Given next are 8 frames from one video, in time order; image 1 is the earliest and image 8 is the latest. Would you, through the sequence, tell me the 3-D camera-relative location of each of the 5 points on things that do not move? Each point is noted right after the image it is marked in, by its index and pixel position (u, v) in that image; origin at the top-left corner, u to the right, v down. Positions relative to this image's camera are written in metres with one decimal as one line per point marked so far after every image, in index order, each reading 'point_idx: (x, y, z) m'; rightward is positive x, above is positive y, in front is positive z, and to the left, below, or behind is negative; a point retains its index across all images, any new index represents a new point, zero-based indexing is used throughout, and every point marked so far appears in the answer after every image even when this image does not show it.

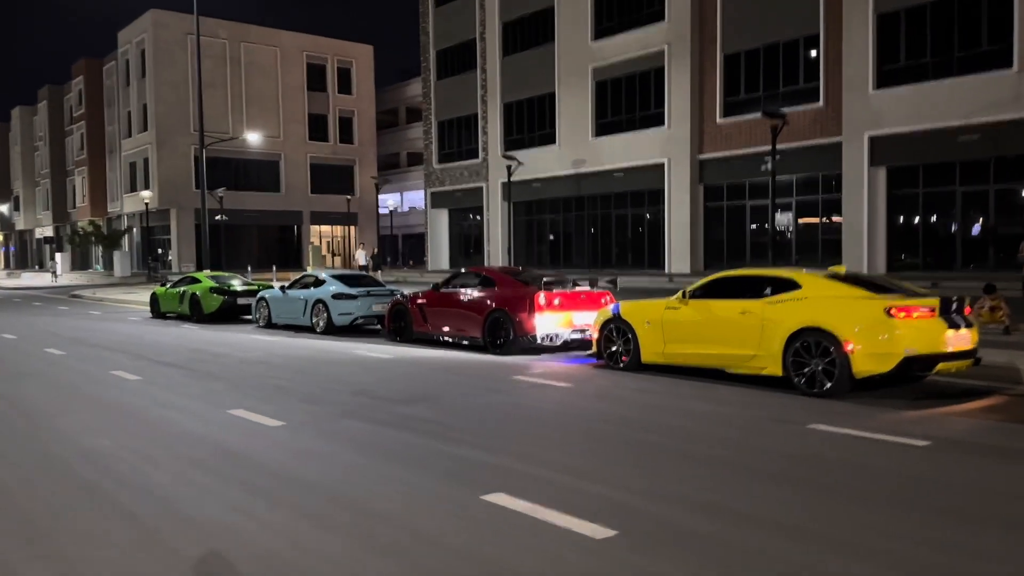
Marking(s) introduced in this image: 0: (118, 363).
0: (-6.0, -1.2, +13.2) m
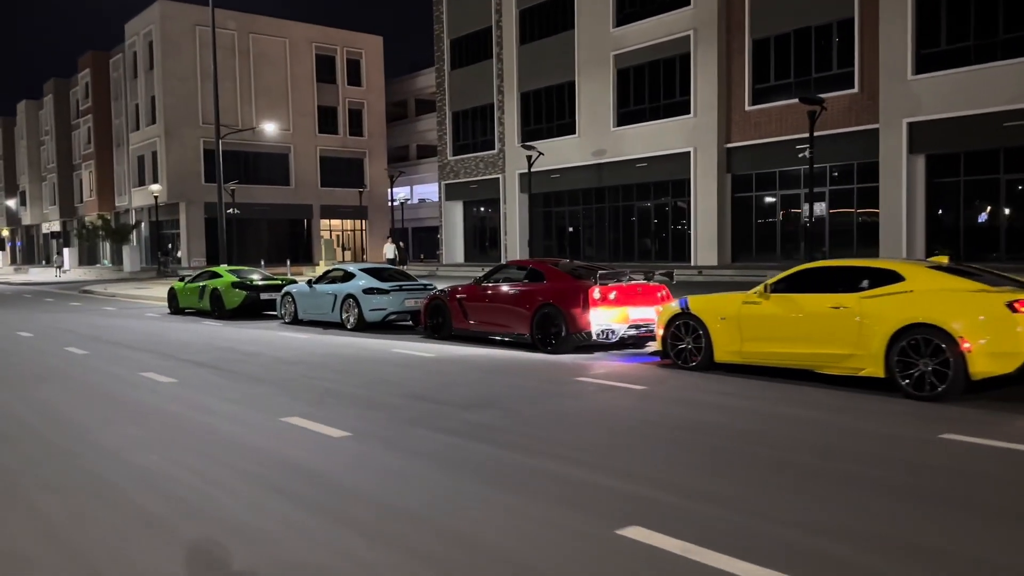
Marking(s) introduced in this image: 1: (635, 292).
0: (-5.2, -1.1, +12.3) m
1: (+1.9, -0.1, +13.1) m
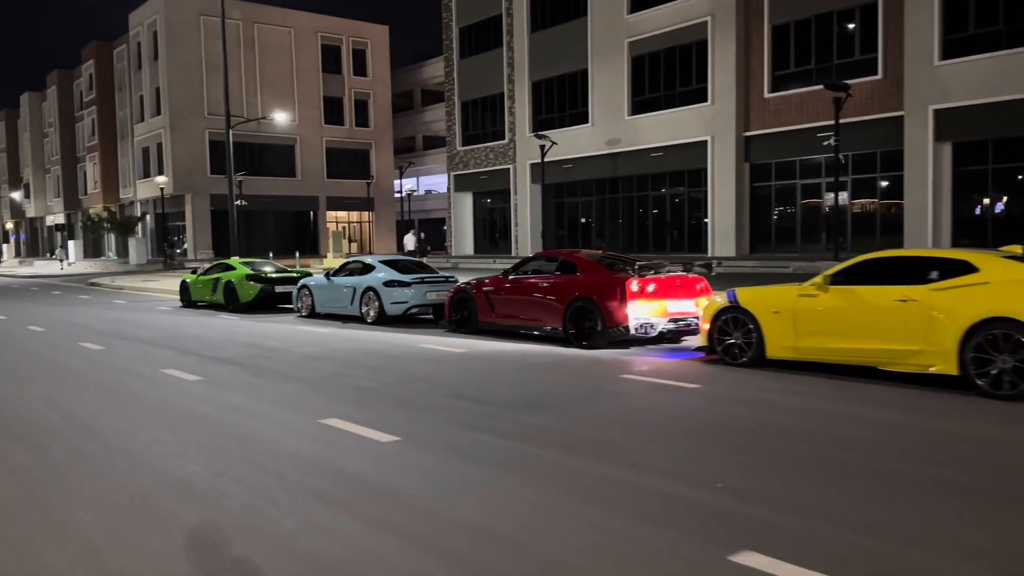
0: (-4.7, -1.0, +11.8) m
1: (+2.4, +0.1, +12.5) m
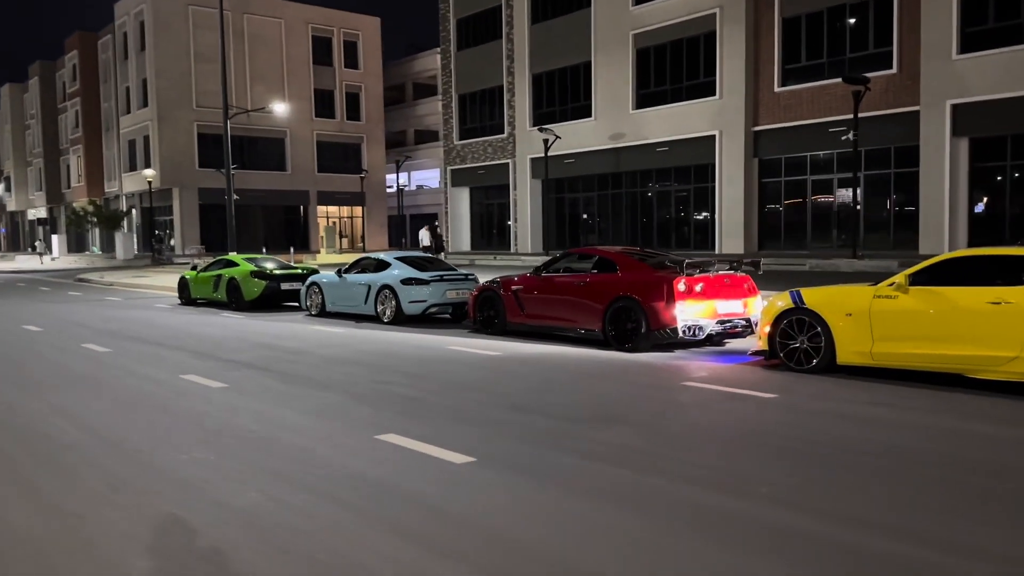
0: (-4.2, -1.0, +11.0) m
1: (+2.9, +0.1, +11.8) m
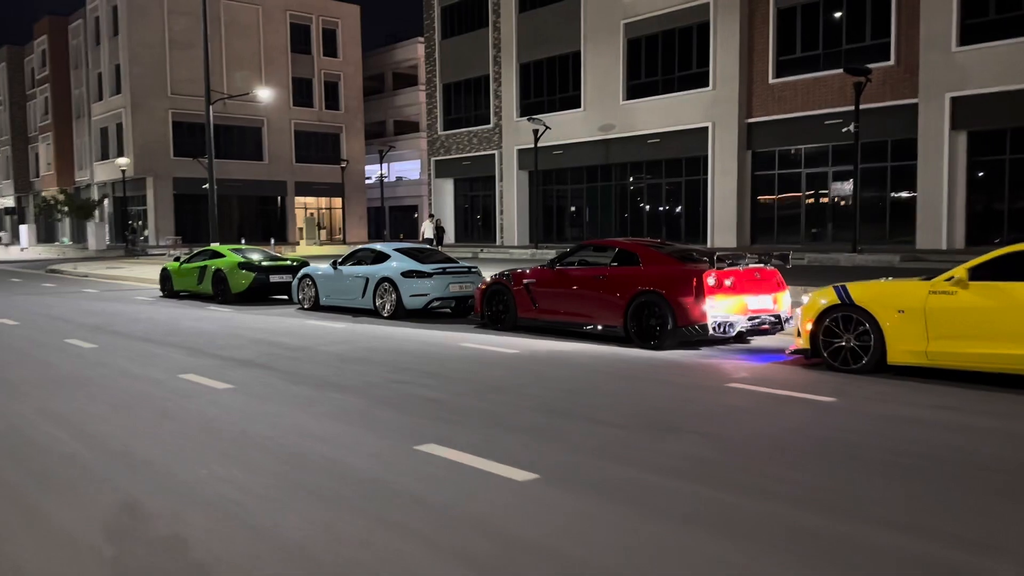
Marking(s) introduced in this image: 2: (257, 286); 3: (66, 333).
0: (-3.9, -0.9, +10.2) m
1: (+3.2, +0.1, +11.2) m
2: (-5.9, +0.1, +19.7) m
3: (-7.2, -0.7, +13.8) m
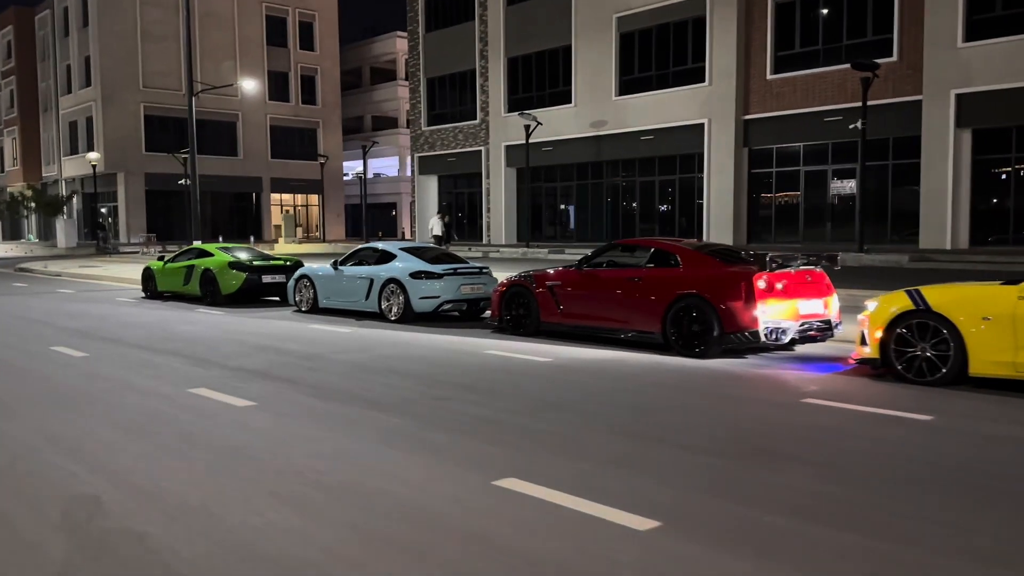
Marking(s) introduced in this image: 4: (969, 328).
0: (-3.5, -1.0, +9.2) m
1: (+3.6, +0.1, +10.5) m
2: (-5.8, 0.0, +18.6) m
3: (-6.9, -0.8, +12.7) m
4: (+4.4, -0.4, +8.2) m
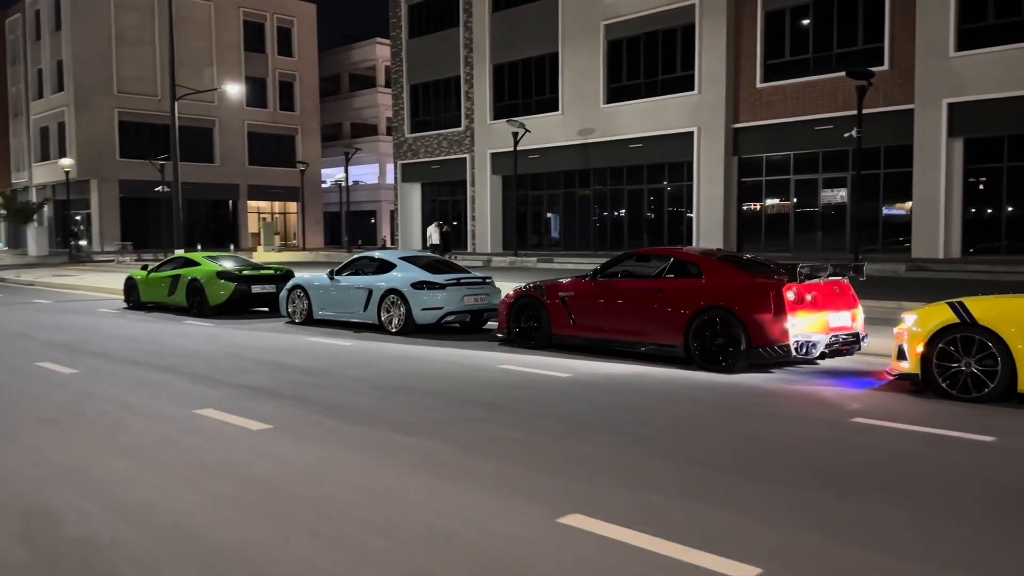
0: (-3.2, -1.1, +8.6) m
1: (+3.8, -0.1, +10.1) m
2: (-5.8, -0.2, +18.0) m
3: (-6.7, -0.9, +12.0) m
4: (+4.7, -0.5, +7.9) m
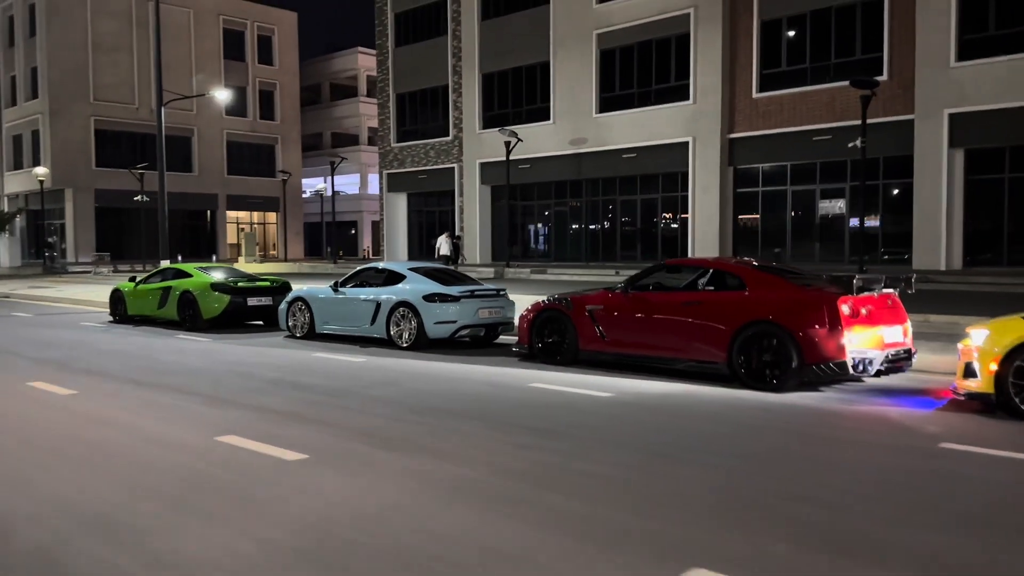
0: (-2.8, -1.2, +7.9) m
1: (+4.2, -0.2, +9.6) m
2: (-5.6, -0.4, +17.2) m
3: (-6.4, -1.1, +11.2) m
4: (+5.1, -0.6, +7.4) m
